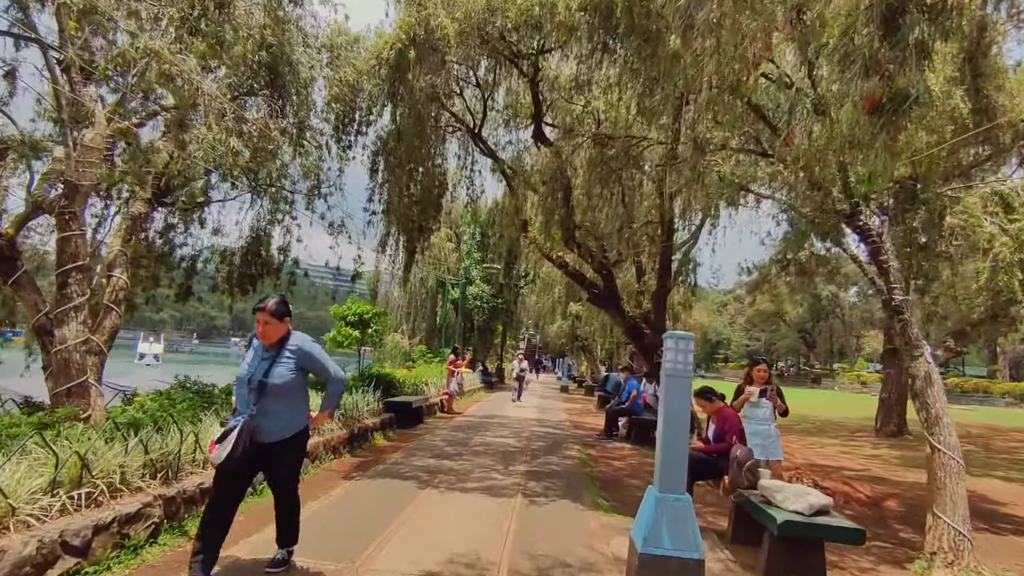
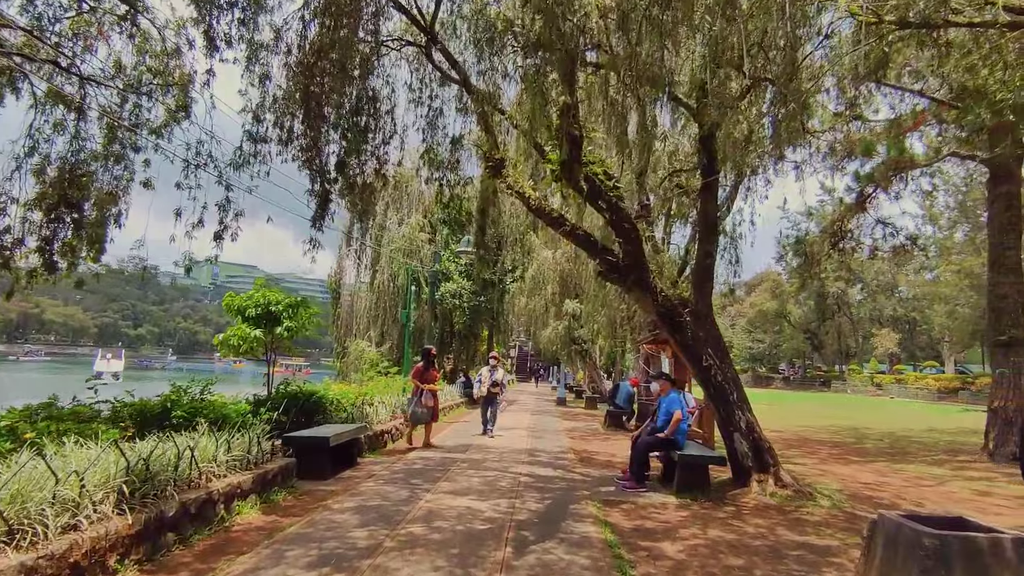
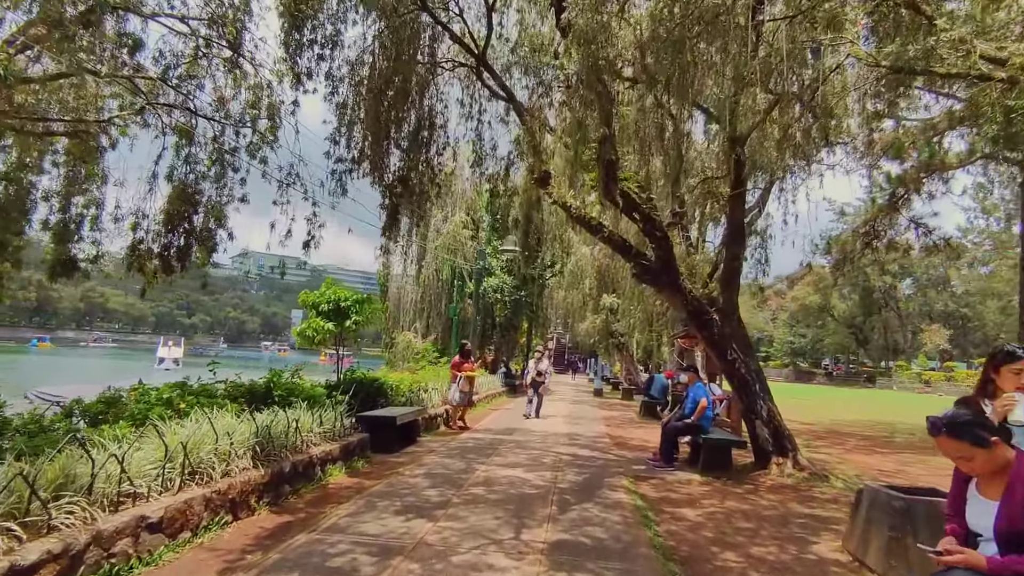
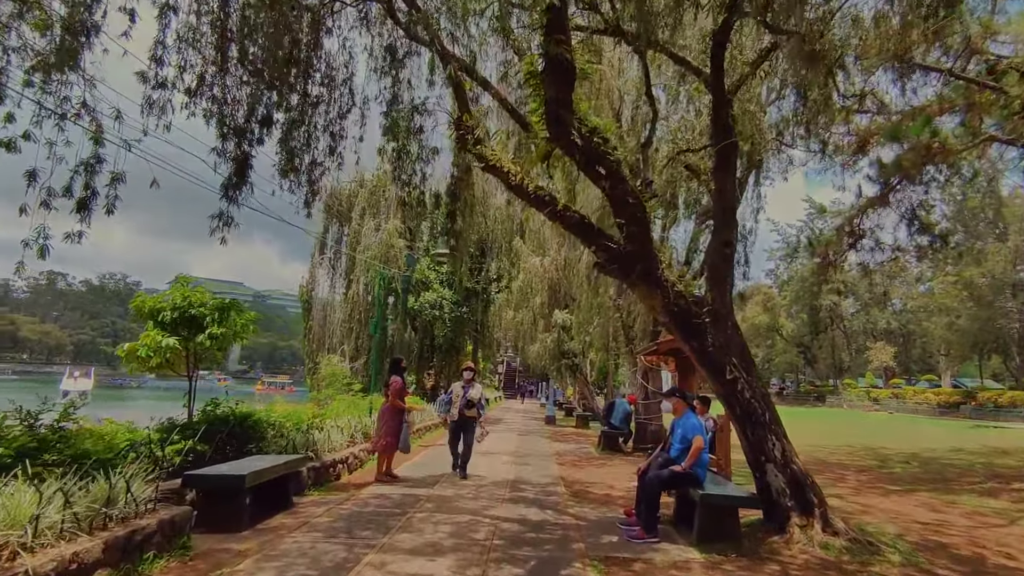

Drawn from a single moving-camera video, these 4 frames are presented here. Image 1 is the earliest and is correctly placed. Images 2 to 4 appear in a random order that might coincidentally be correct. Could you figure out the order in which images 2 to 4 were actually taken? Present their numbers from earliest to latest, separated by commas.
3, 2, 4
